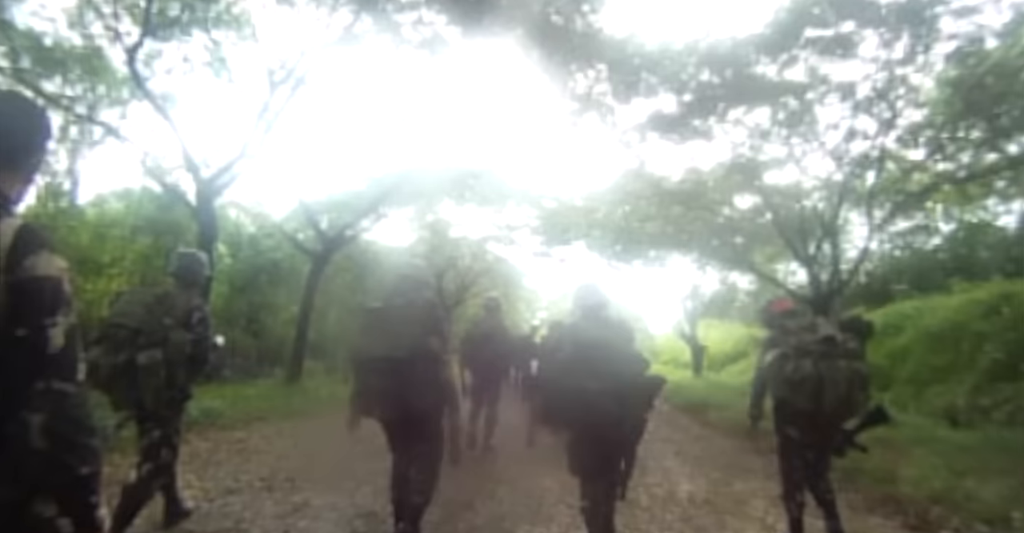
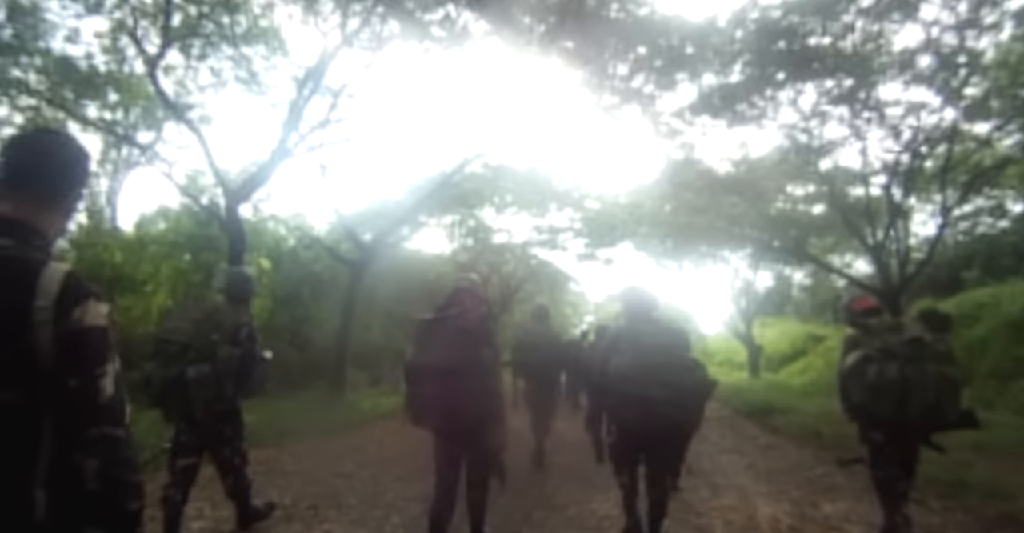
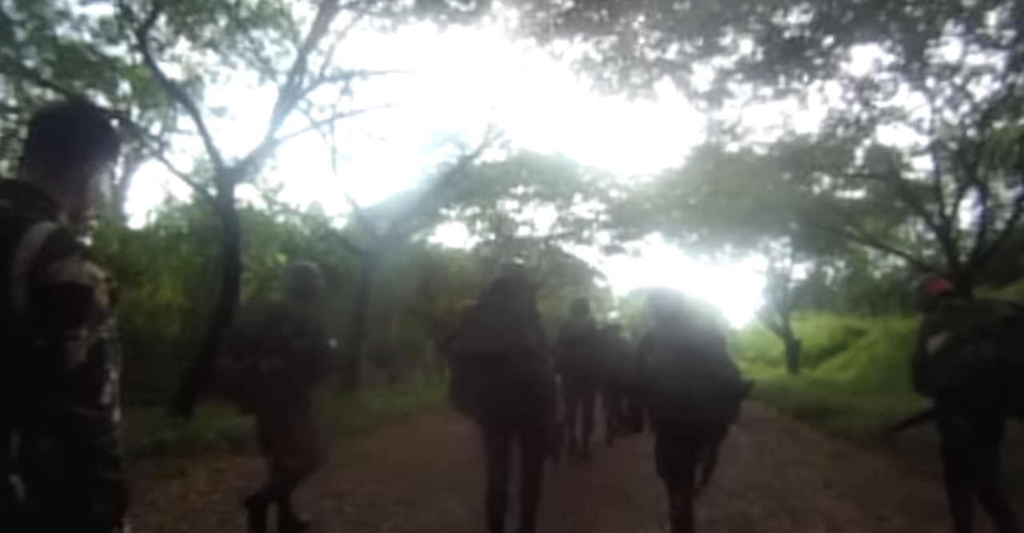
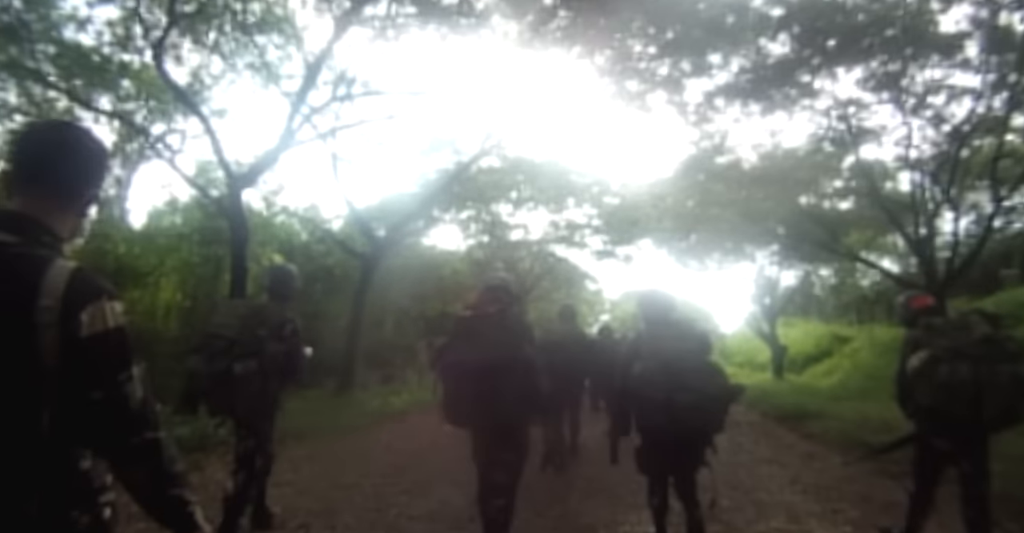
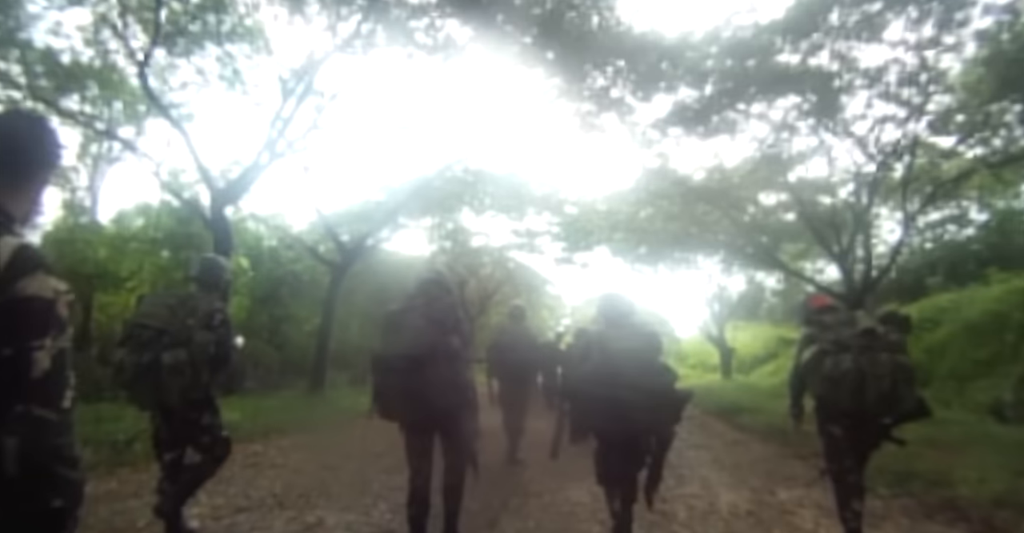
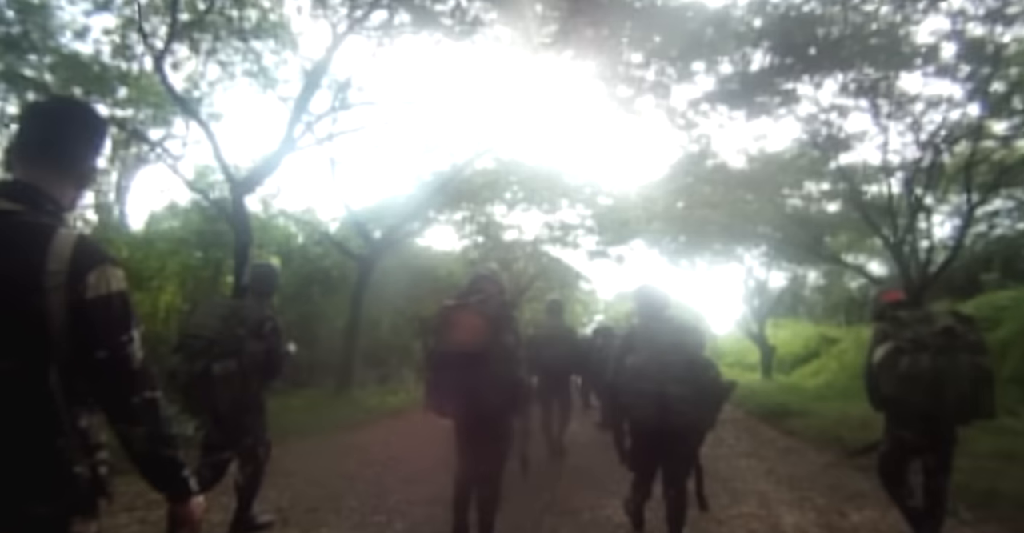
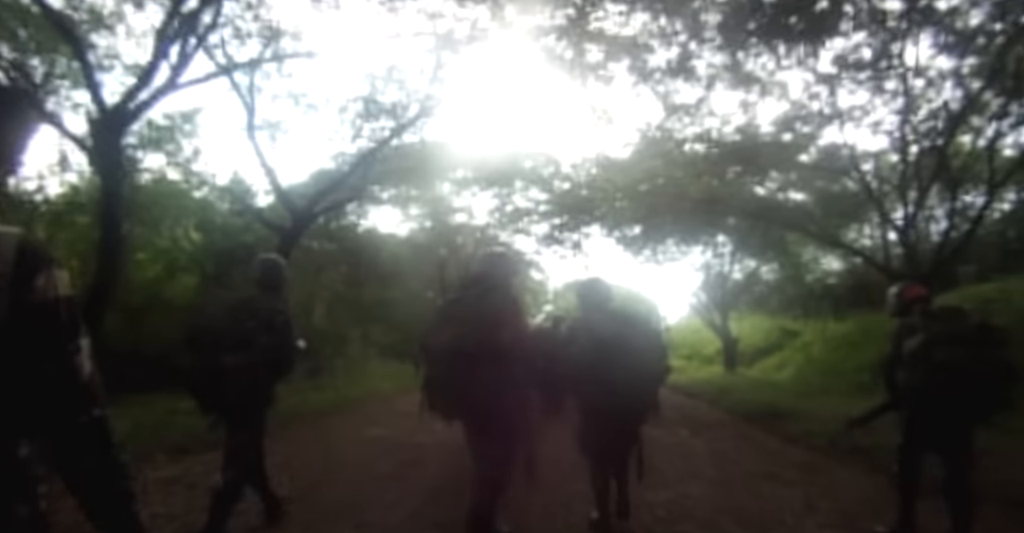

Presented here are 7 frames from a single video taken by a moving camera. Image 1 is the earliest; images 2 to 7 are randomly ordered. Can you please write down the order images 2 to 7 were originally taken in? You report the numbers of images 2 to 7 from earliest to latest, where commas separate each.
5, 2, 6, 4, 3, 7
